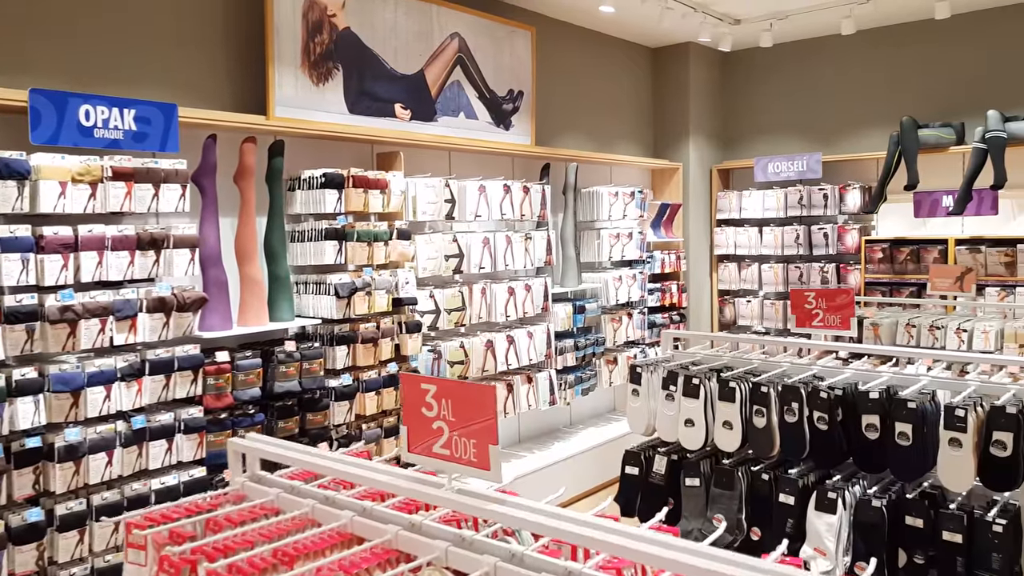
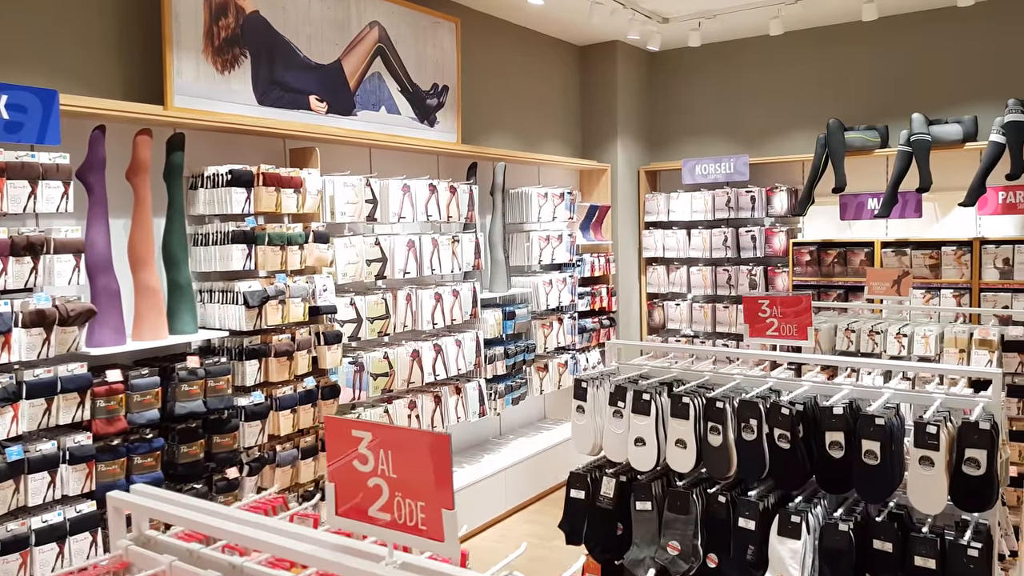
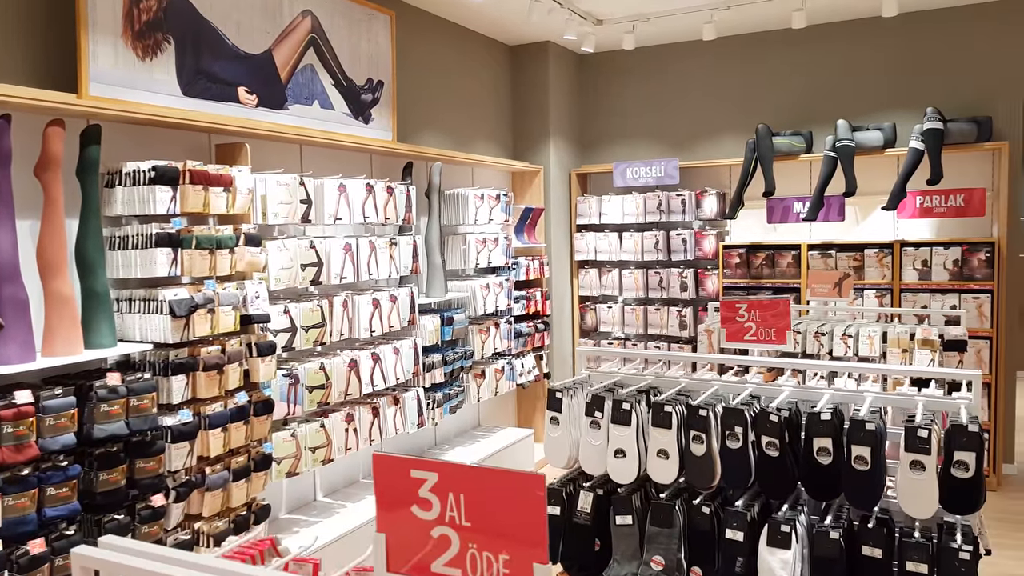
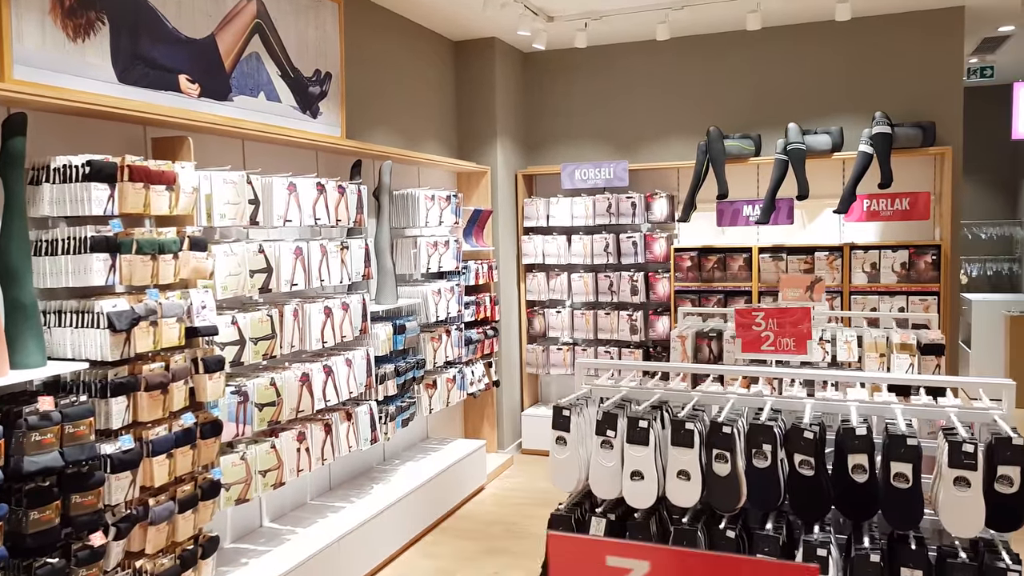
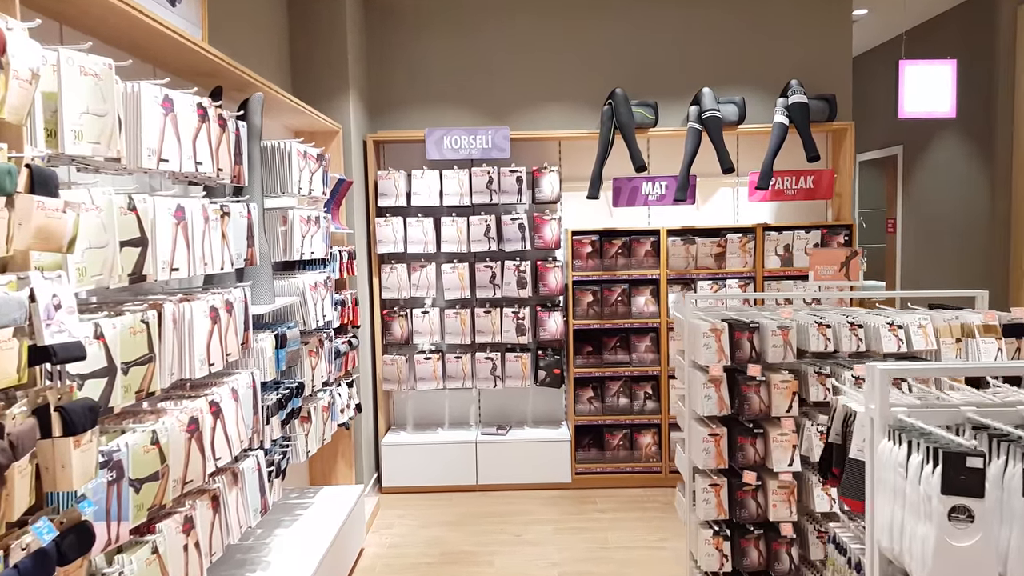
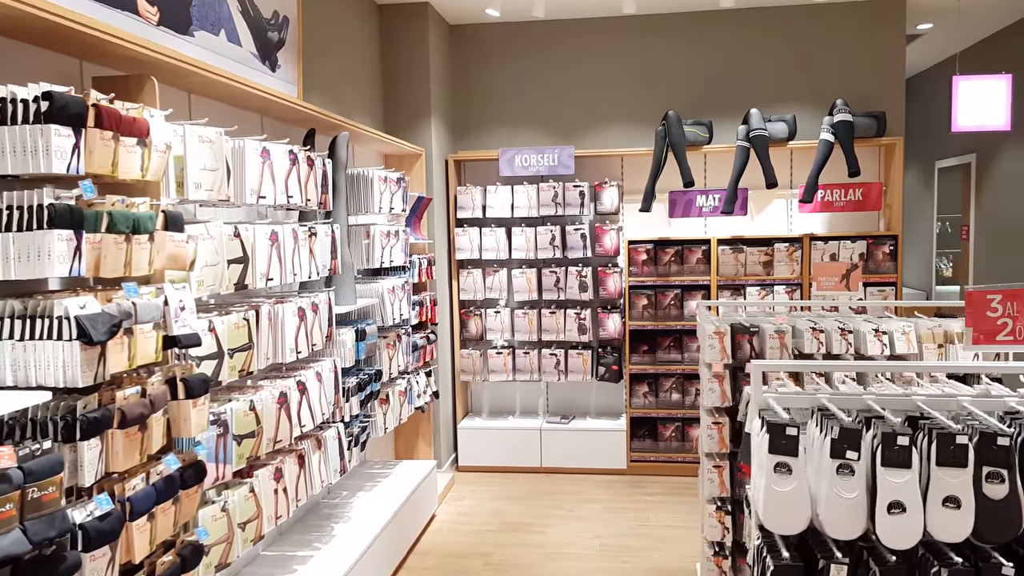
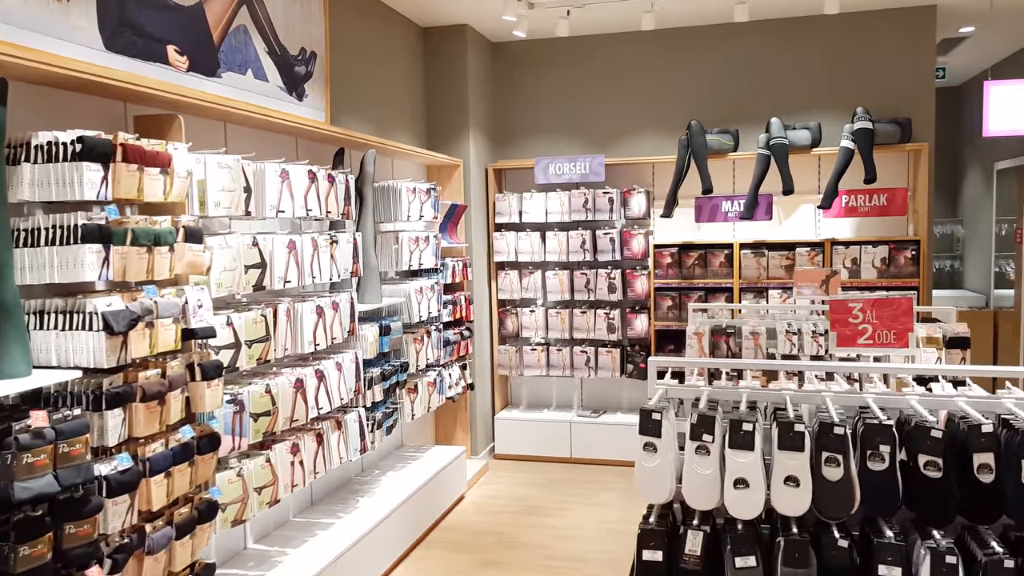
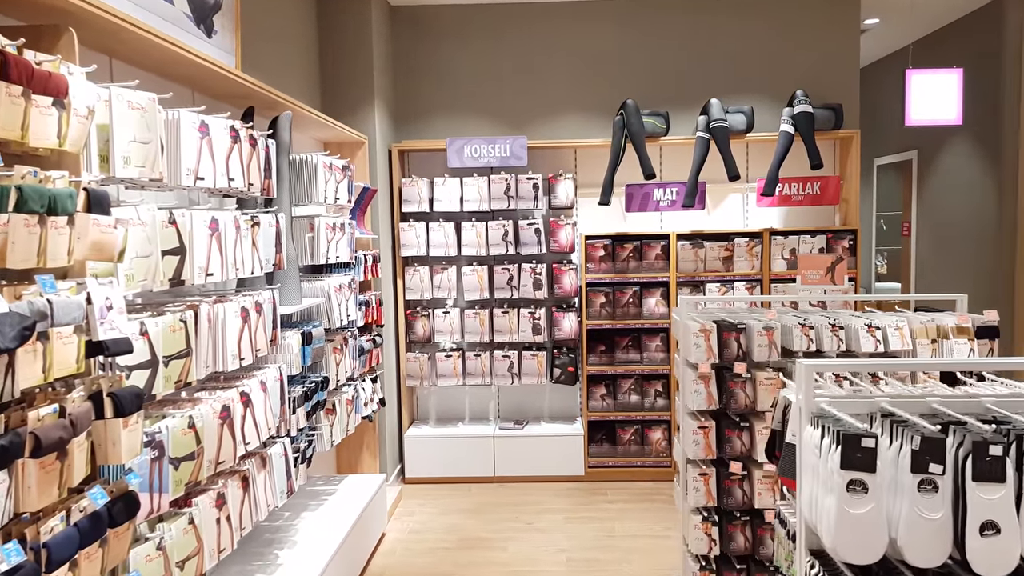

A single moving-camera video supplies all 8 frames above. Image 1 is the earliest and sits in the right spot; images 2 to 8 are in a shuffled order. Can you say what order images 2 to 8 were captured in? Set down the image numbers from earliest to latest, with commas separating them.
2, 3, 4, 7, 6, 8, 5
